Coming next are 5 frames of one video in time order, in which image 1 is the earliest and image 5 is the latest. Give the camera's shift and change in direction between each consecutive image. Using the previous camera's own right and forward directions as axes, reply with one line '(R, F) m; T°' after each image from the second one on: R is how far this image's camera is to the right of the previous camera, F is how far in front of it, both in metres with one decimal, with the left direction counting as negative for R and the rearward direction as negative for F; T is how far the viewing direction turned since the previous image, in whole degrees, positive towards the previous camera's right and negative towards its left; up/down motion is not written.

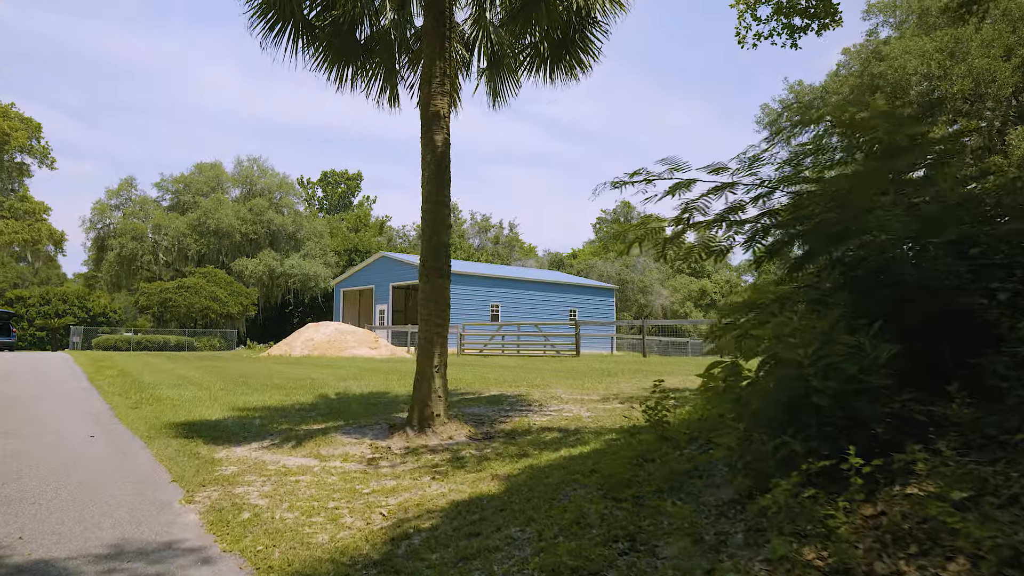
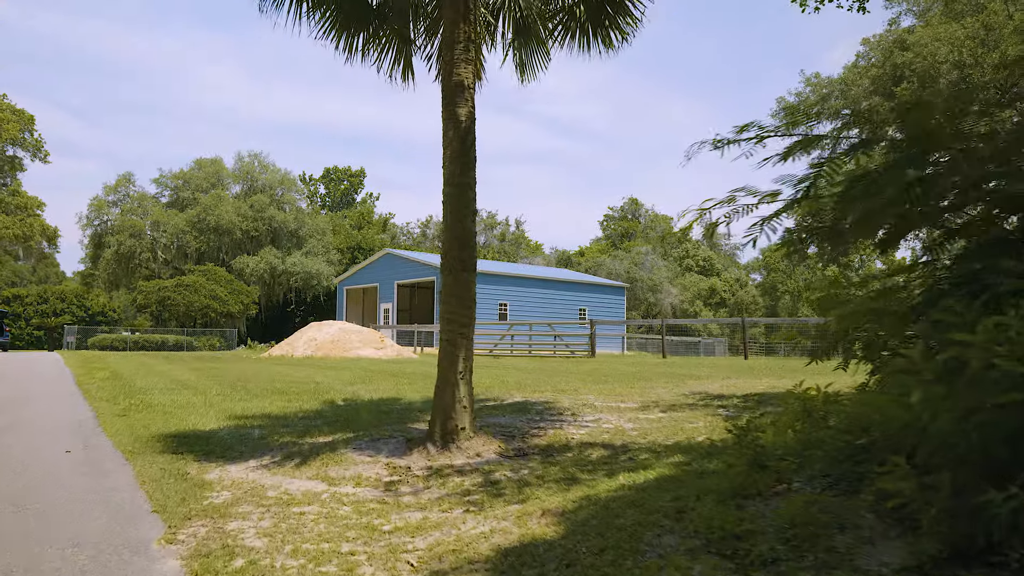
(-0.3, +0.9) m; 0°
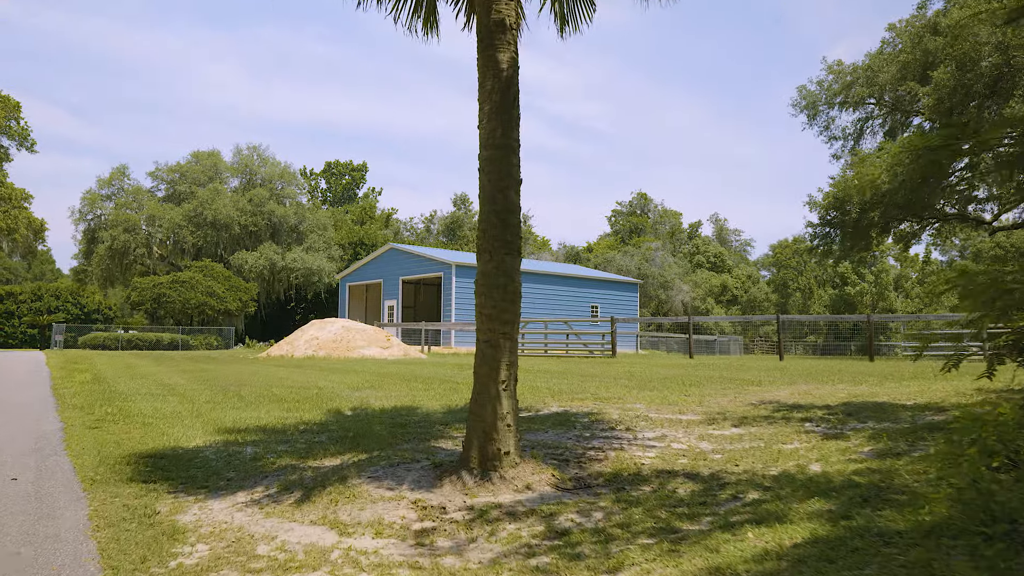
(-0.4, +1.2) m; 0°
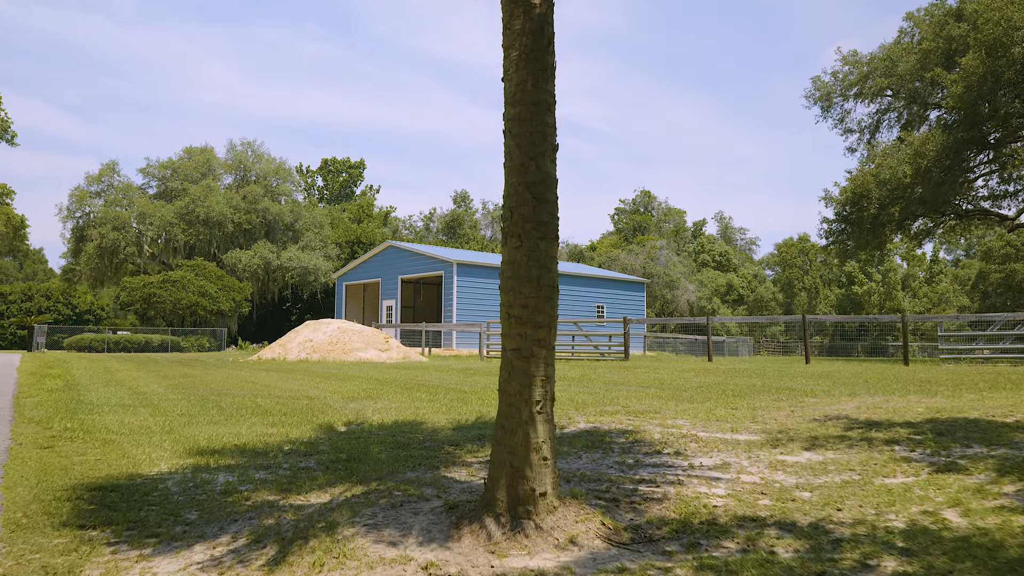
(-0.2, +1.1) m; 0°
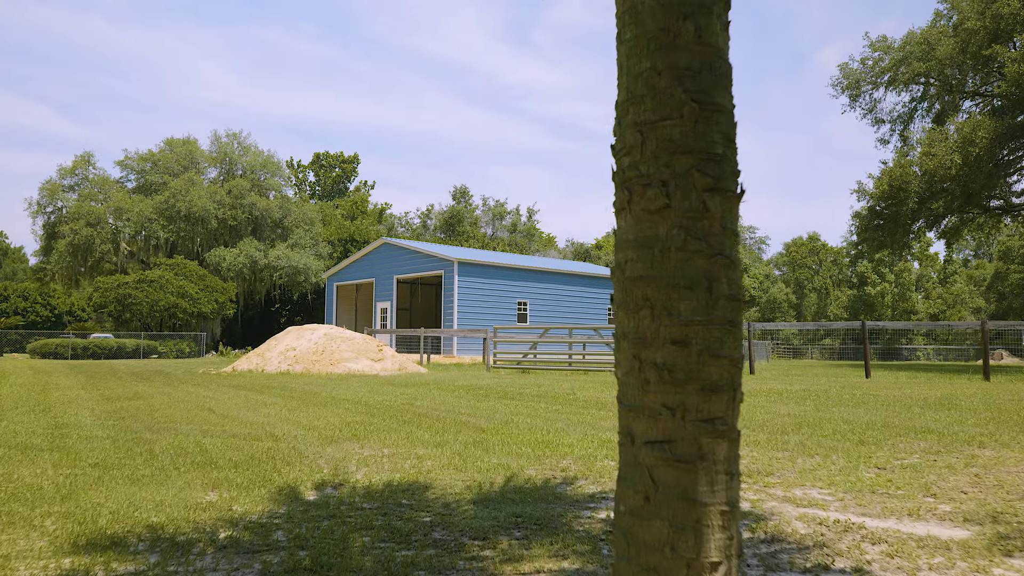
(-0.4, +2.1) m; 0°
